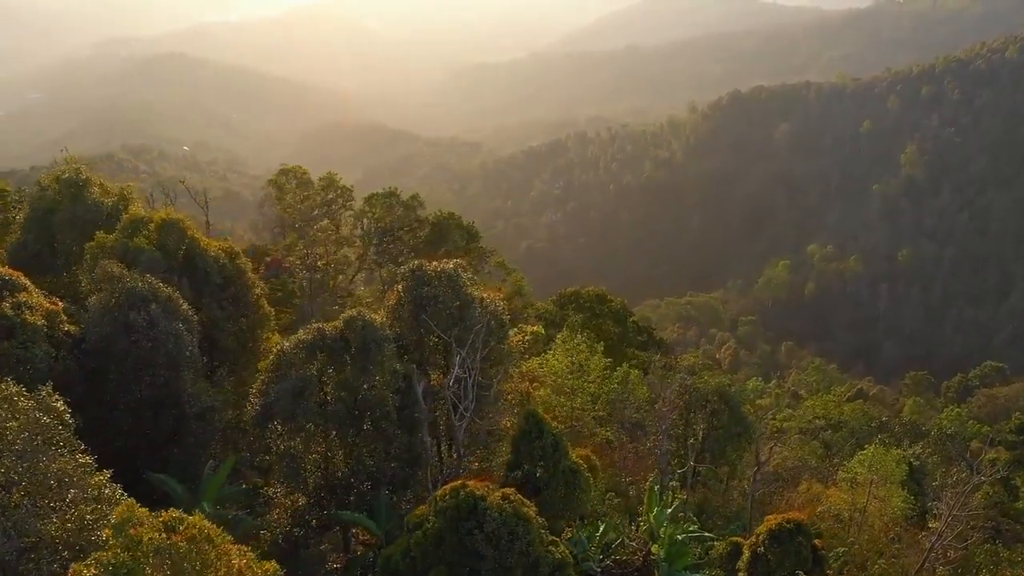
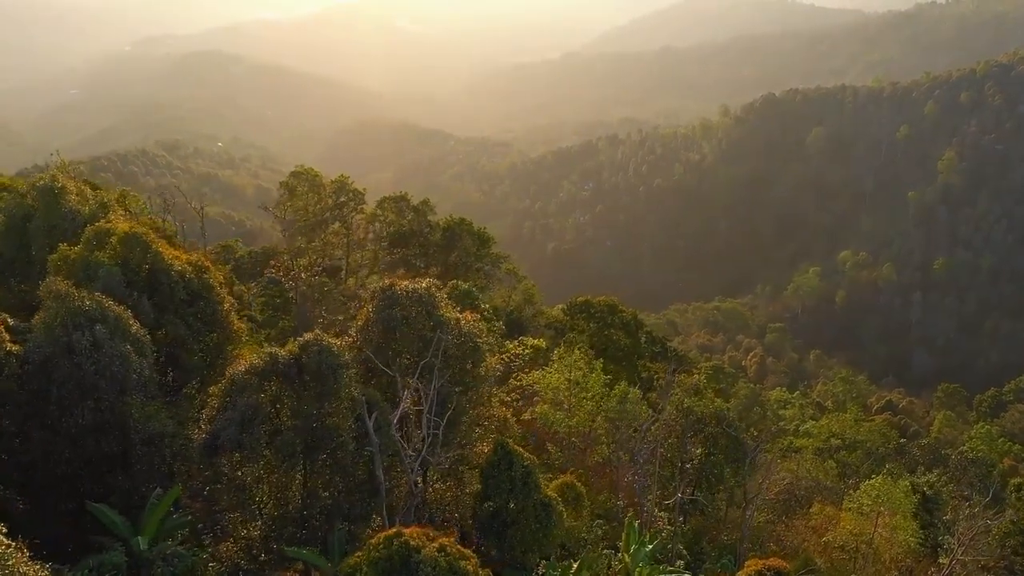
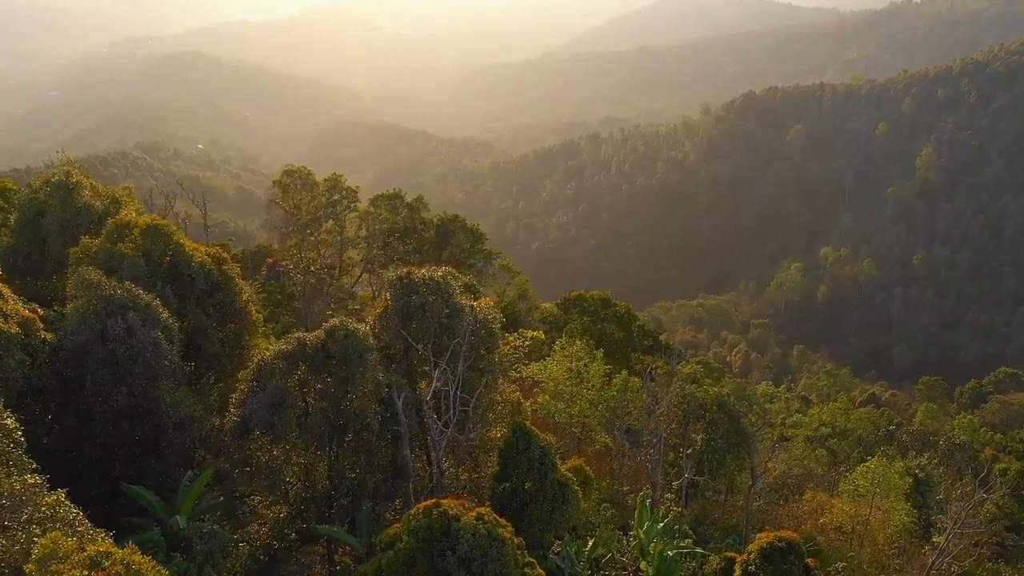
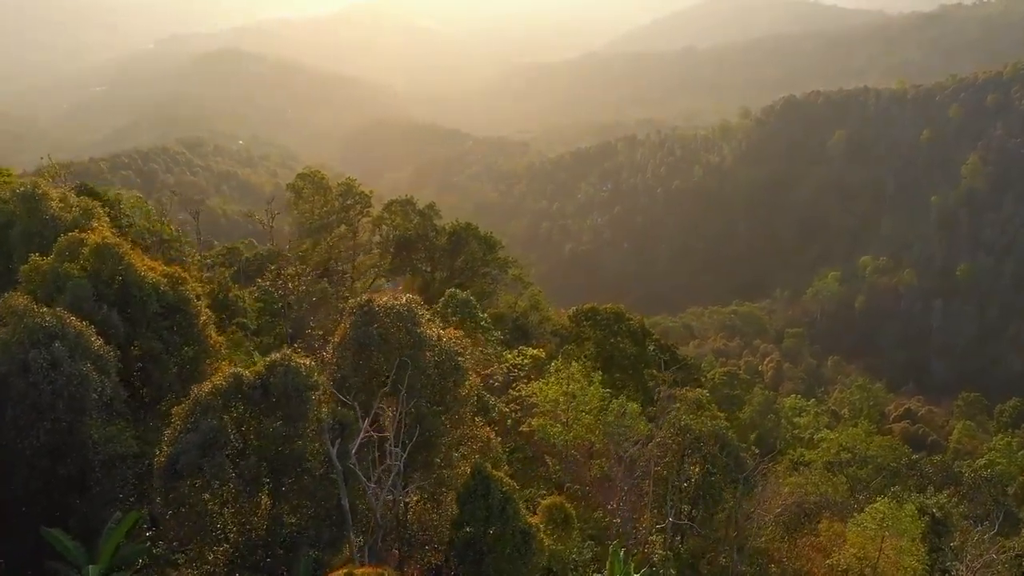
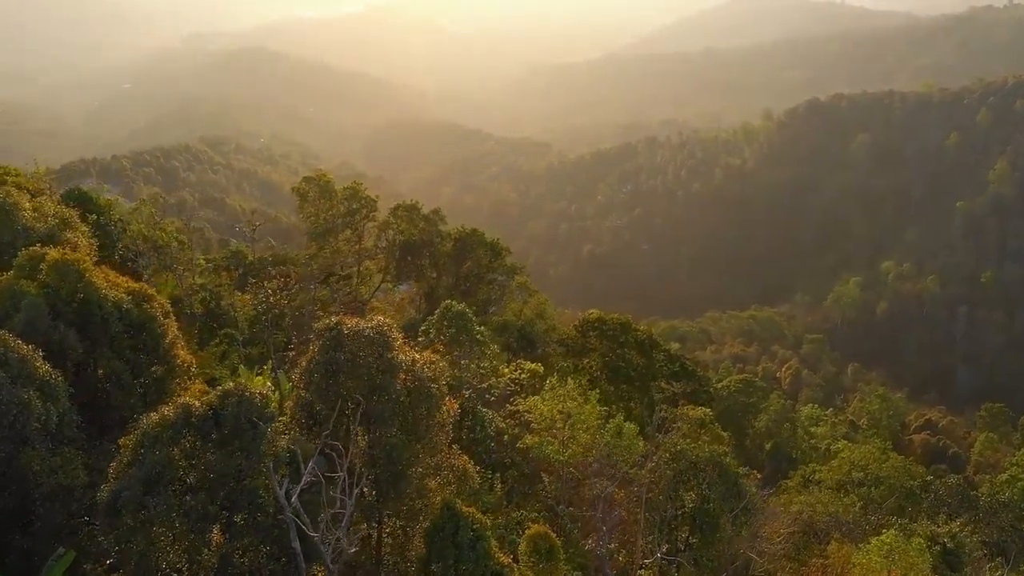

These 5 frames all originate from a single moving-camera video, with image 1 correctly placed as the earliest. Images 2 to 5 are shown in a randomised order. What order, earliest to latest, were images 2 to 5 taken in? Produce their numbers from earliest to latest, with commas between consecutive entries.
3, 2, 4, 5
